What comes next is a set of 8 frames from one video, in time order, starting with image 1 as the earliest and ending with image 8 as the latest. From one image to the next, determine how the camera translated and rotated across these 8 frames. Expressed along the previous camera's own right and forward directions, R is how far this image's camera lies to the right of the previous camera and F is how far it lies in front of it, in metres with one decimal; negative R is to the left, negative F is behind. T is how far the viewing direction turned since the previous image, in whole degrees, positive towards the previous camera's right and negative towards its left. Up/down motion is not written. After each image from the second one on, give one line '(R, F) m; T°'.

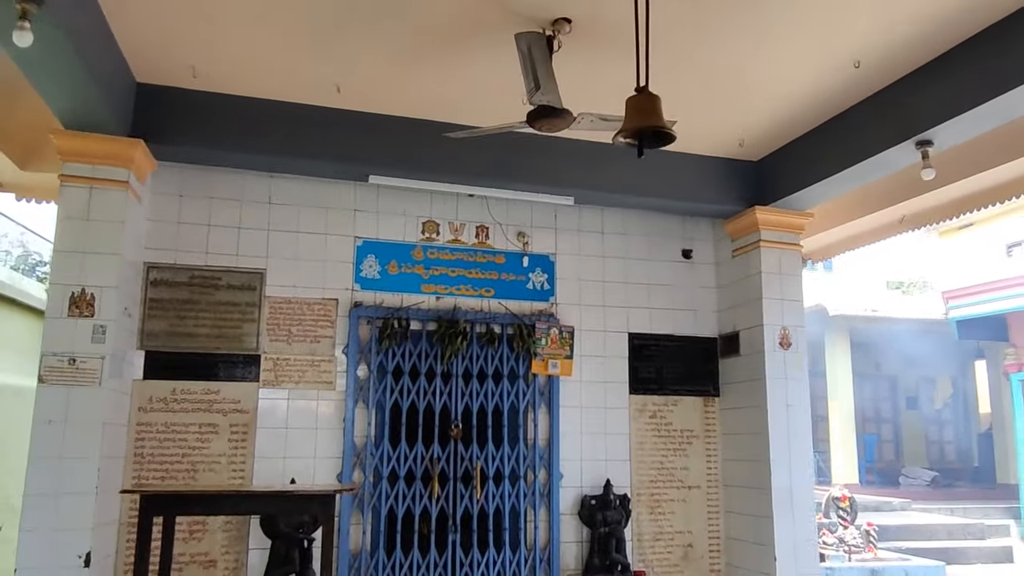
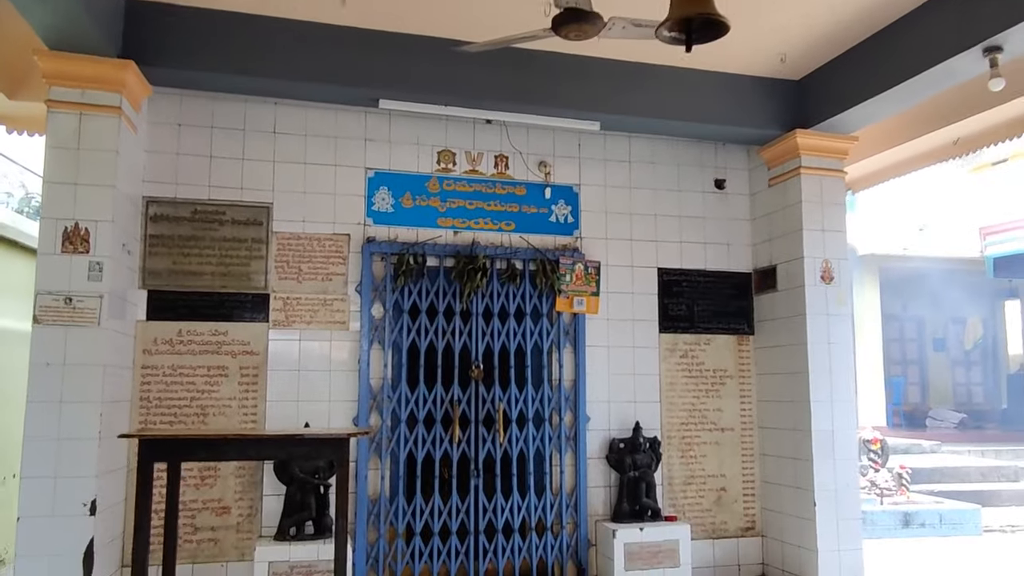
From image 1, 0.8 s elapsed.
(0.0, +0.3) m; -1°
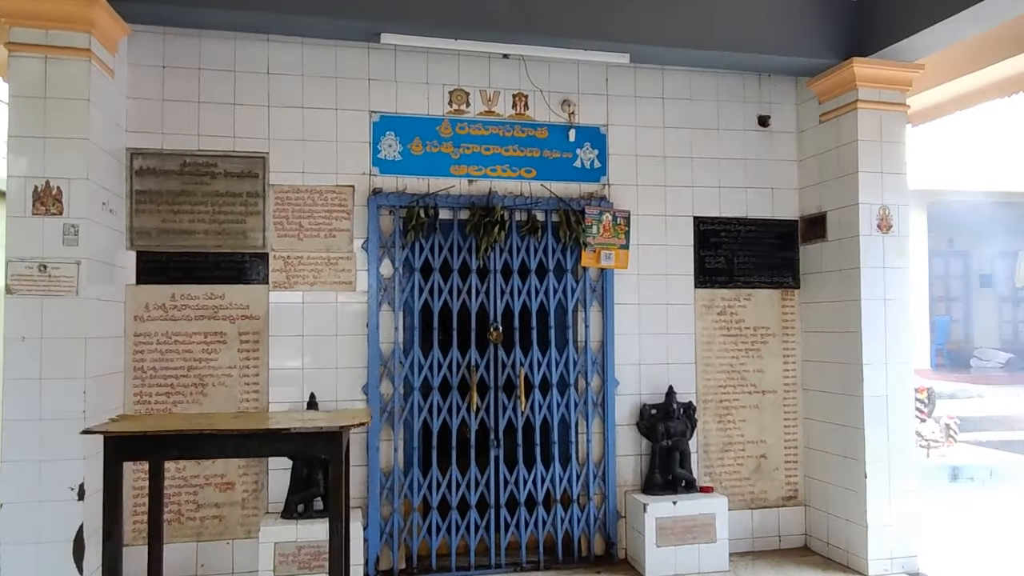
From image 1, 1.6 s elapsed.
(0.0, +0.4) m; -2°
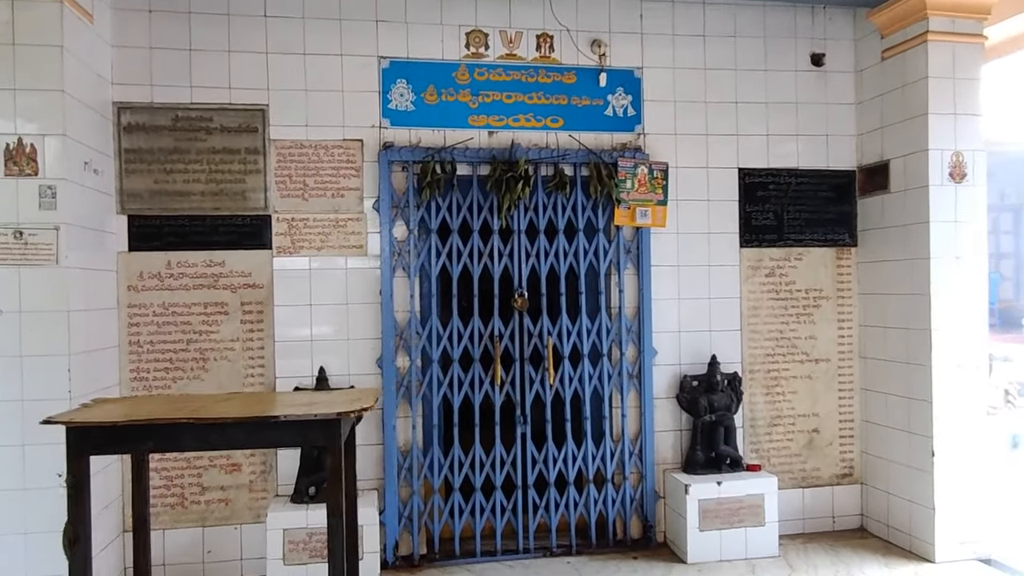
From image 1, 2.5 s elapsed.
(0.0, +0.4) m; -2°
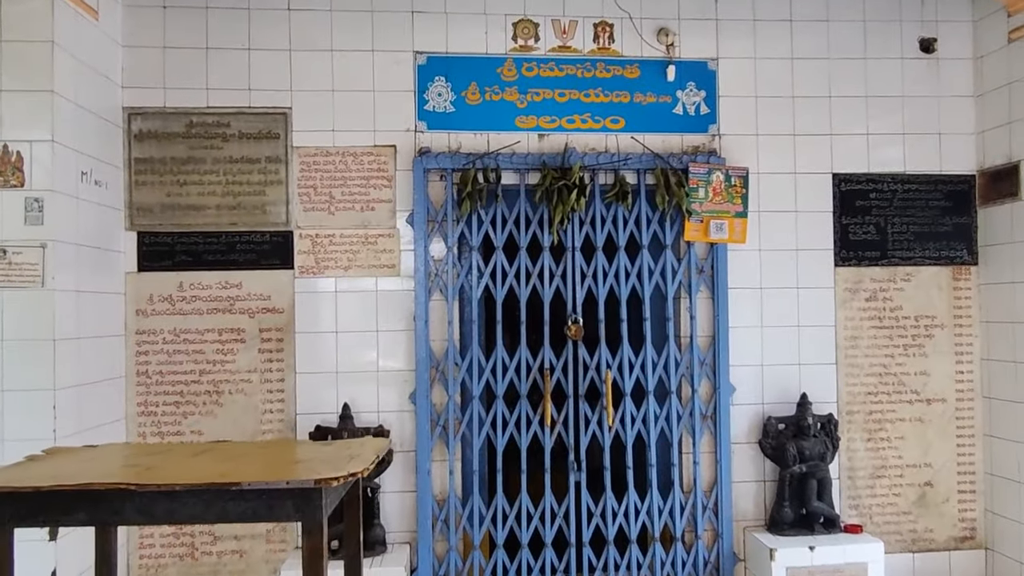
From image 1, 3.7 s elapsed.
(+0.1, +0.5) m; -5°
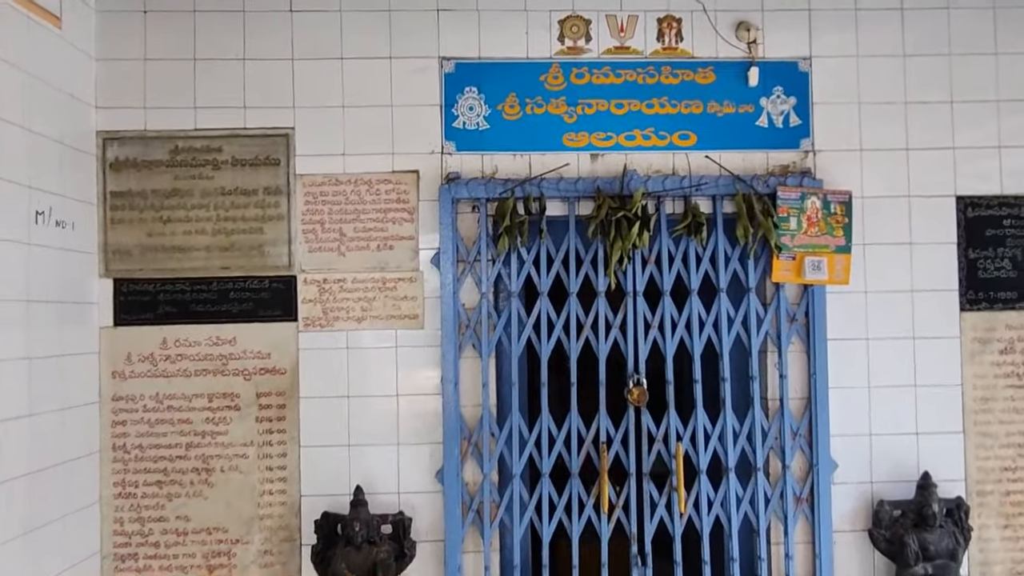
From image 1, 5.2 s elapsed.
(0.0, +0.6) m; -3°
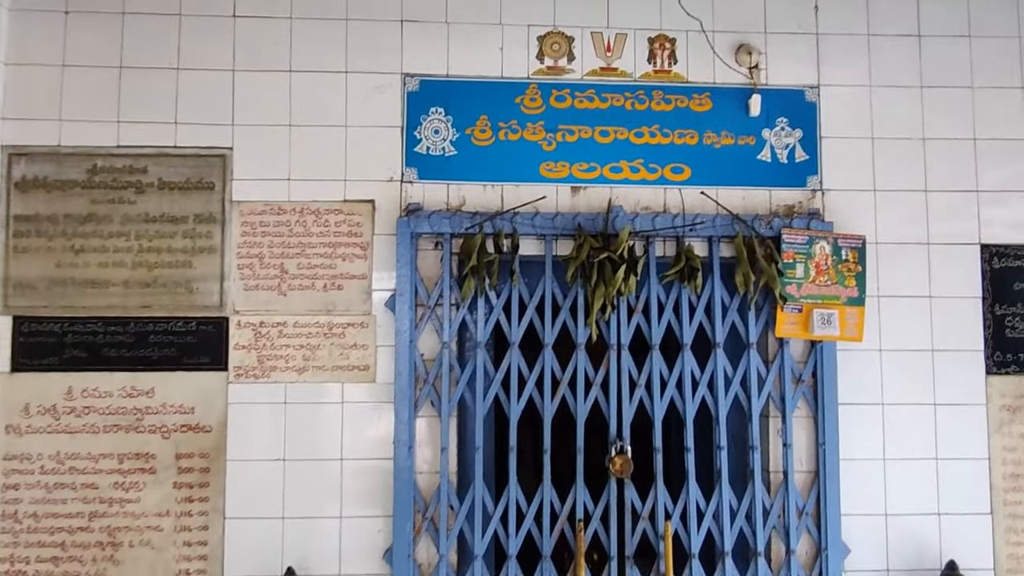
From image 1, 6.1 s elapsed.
(0.0, +0.3) m; +1°
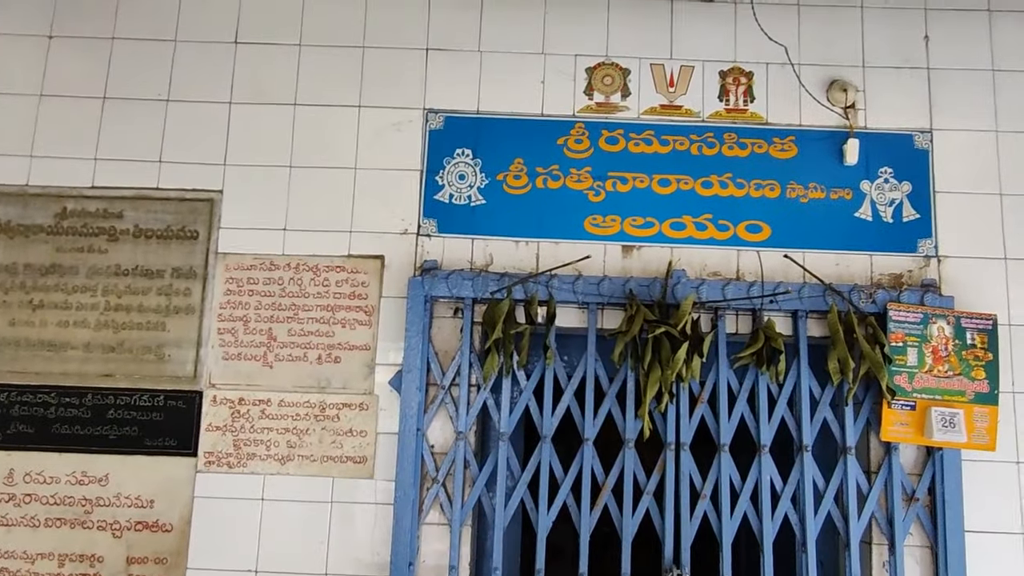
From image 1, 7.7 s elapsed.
(+0.1, +0.4) m; -4°
